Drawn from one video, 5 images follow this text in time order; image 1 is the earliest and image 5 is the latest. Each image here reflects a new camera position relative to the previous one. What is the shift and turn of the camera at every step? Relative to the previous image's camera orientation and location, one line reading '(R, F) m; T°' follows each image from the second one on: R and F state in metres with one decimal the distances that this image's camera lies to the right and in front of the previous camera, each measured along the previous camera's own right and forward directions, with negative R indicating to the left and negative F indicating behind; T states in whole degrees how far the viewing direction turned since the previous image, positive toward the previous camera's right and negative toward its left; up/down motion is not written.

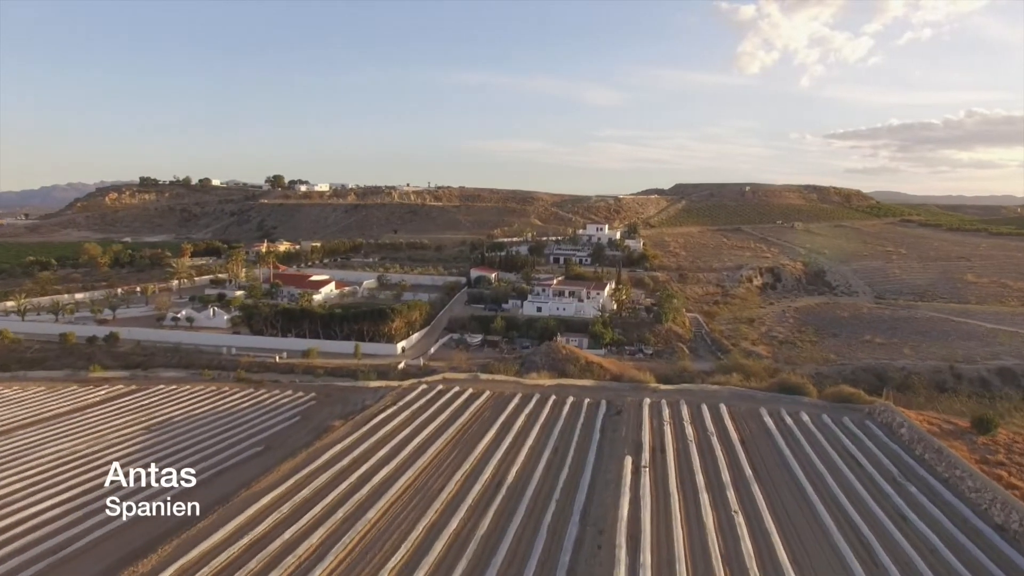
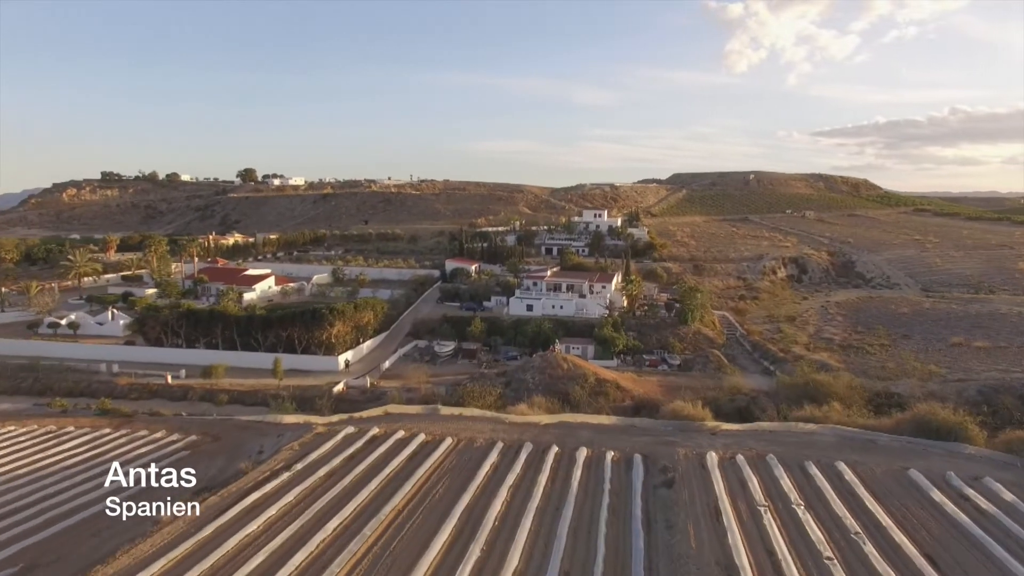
(+0.6, +14.3) m; +1°
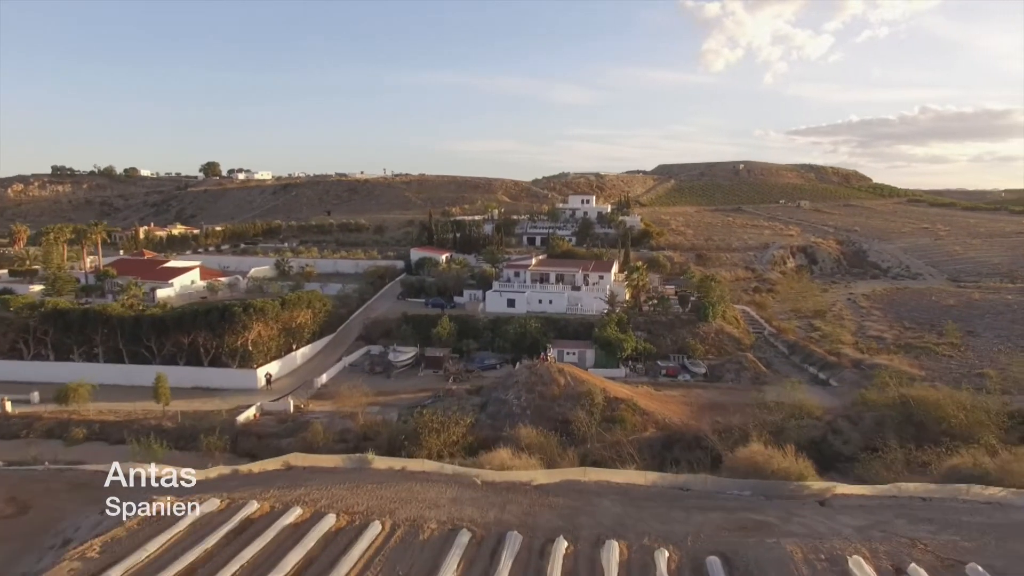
(+0.2, +10.3) m; +2°
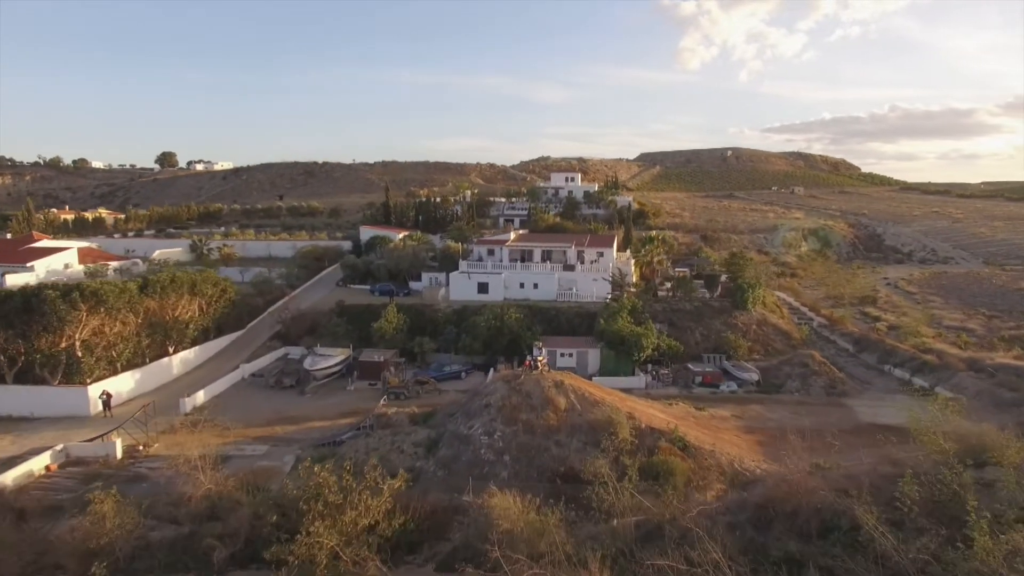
(+0.3, +10.7) m; +2°
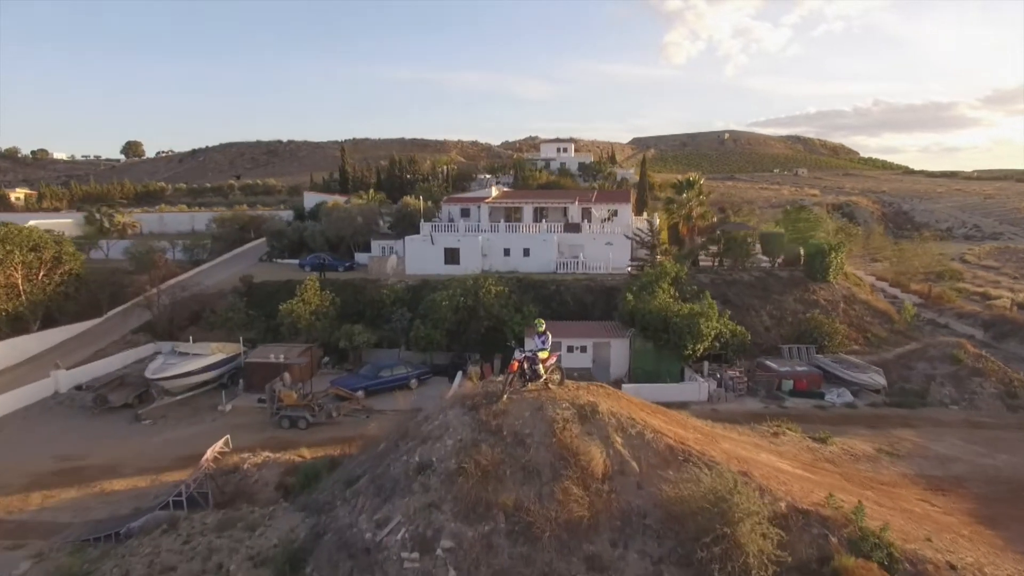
(+0.2, +9.5) m; +1°
